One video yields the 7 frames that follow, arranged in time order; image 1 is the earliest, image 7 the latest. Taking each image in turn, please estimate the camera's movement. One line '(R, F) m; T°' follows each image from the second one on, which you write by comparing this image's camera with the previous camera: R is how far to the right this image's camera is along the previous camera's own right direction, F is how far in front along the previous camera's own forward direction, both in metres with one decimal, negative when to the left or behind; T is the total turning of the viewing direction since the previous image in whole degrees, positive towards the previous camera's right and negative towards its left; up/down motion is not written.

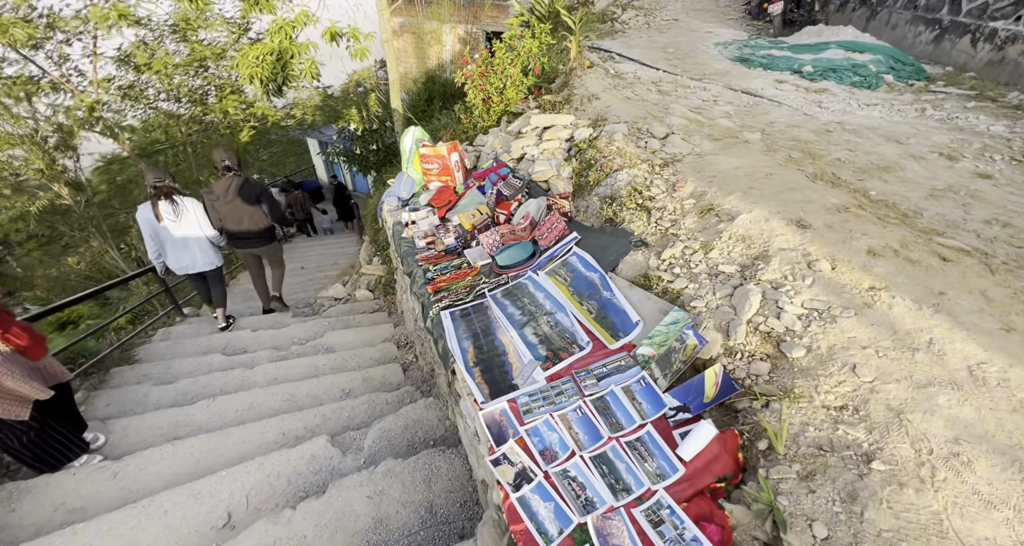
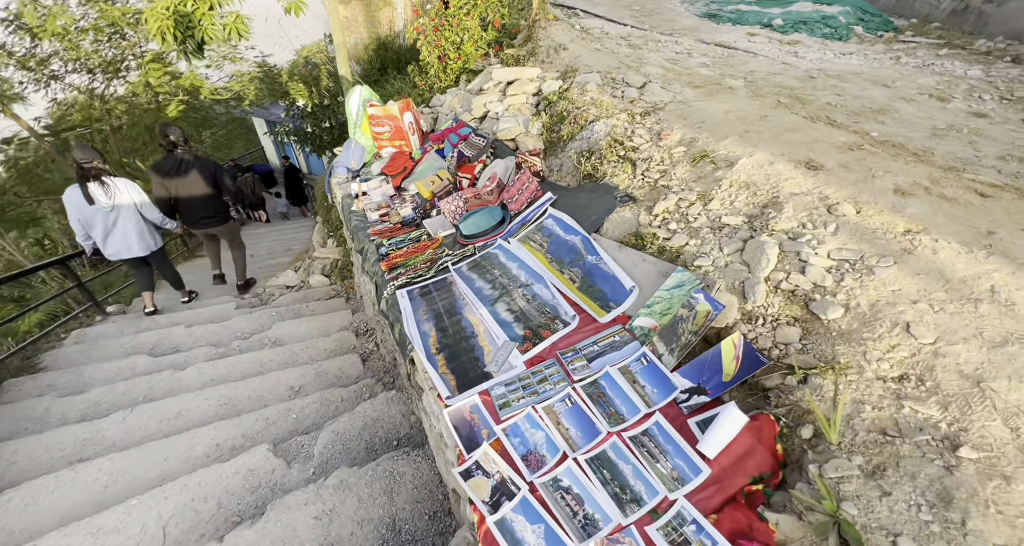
(0.0, +0.4) m; +4°
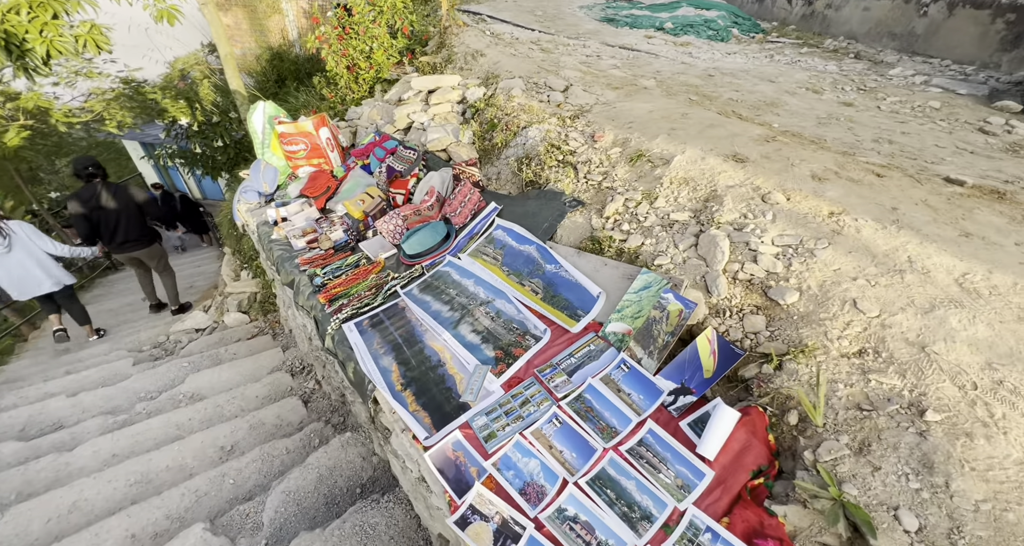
(-0.1, +0.1) m; +10°
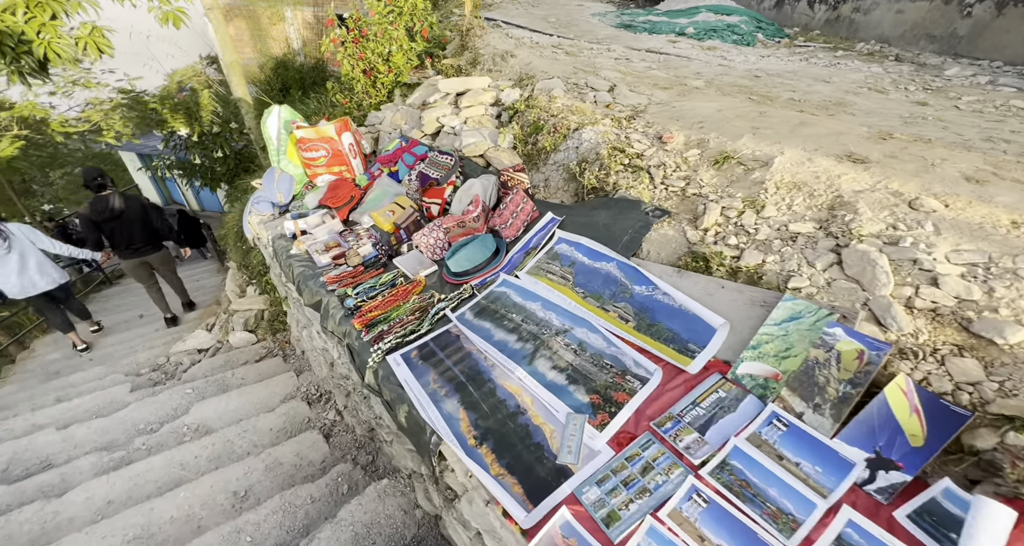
(-0.3, +0.3) m; 0°
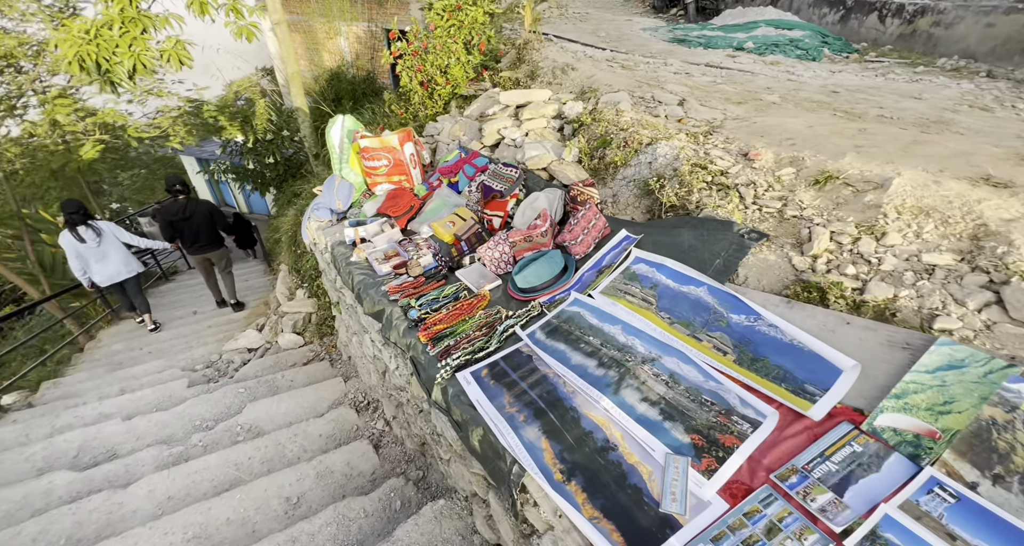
(-0.2, +0.1) m; -4°
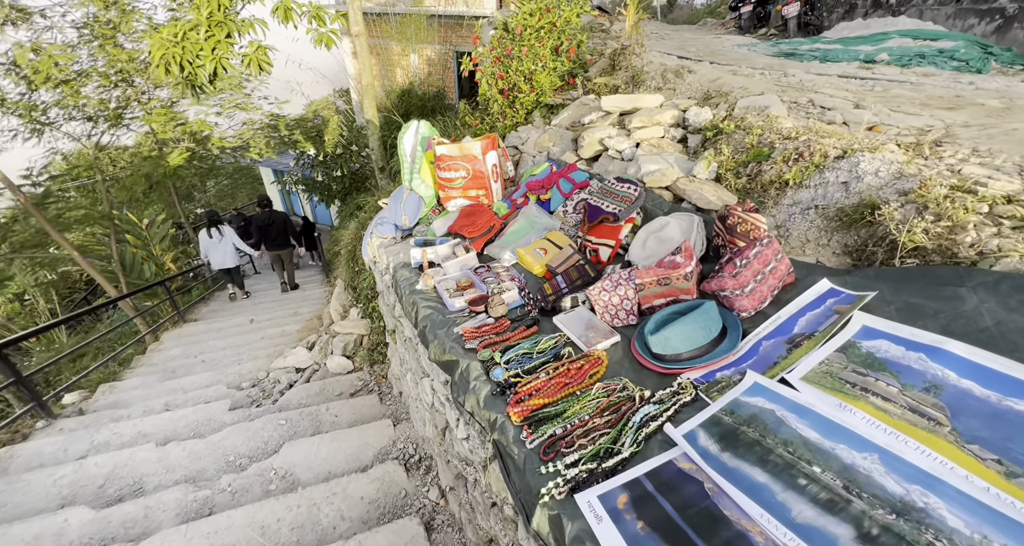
(-0.3, +0.7) m; -7°
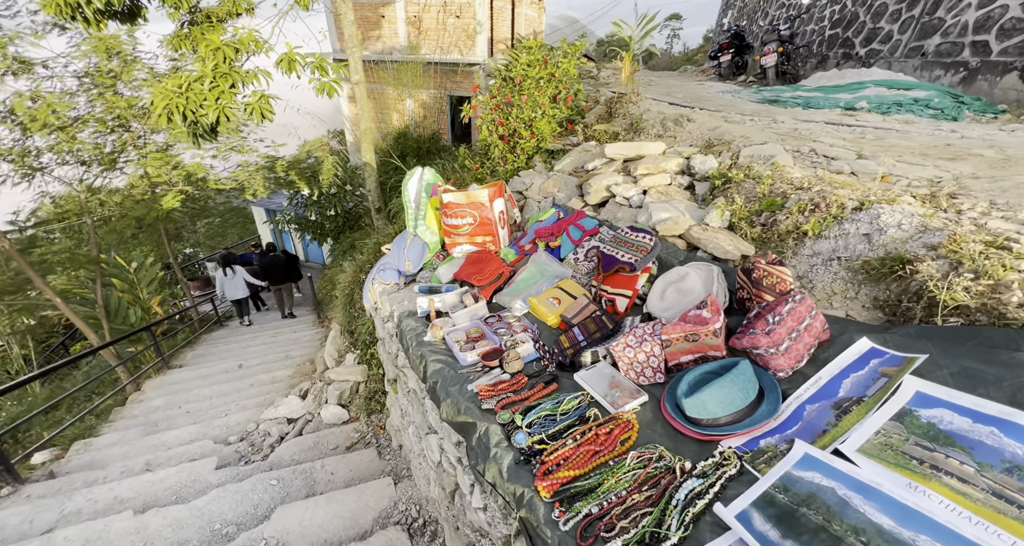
(-0.1, +0.1) m; +1°
